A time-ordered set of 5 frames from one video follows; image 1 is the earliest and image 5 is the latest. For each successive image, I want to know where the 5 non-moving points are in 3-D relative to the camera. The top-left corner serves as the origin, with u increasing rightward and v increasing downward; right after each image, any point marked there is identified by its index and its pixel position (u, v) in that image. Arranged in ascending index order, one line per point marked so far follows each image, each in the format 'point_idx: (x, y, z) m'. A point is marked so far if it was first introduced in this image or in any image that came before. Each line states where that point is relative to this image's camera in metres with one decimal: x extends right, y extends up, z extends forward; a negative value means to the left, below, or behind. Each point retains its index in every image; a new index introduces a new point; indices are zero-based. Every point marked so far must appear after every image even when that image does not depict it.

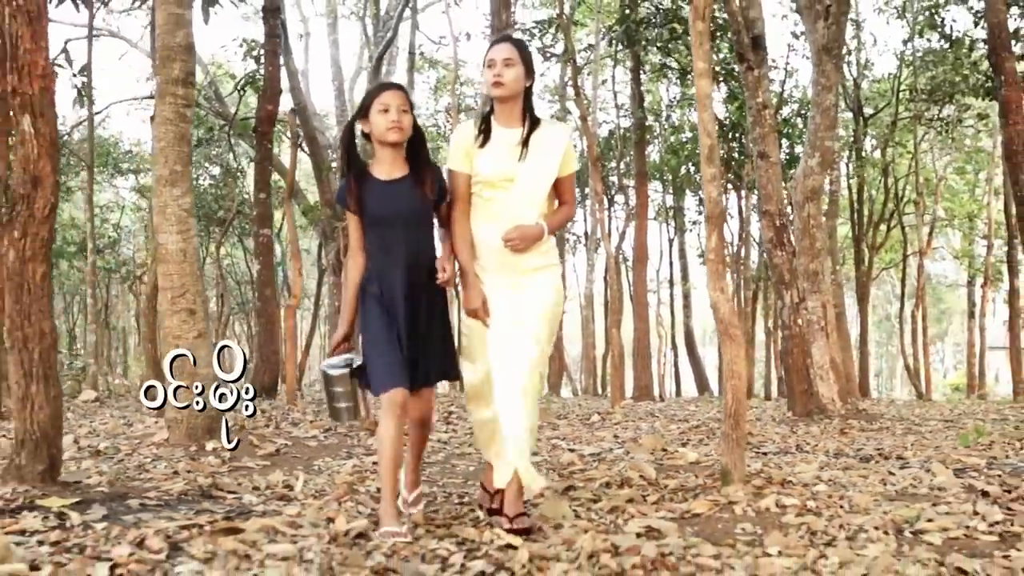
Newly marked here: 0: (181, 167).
0: (-2.0, +0.7, +6.2) m
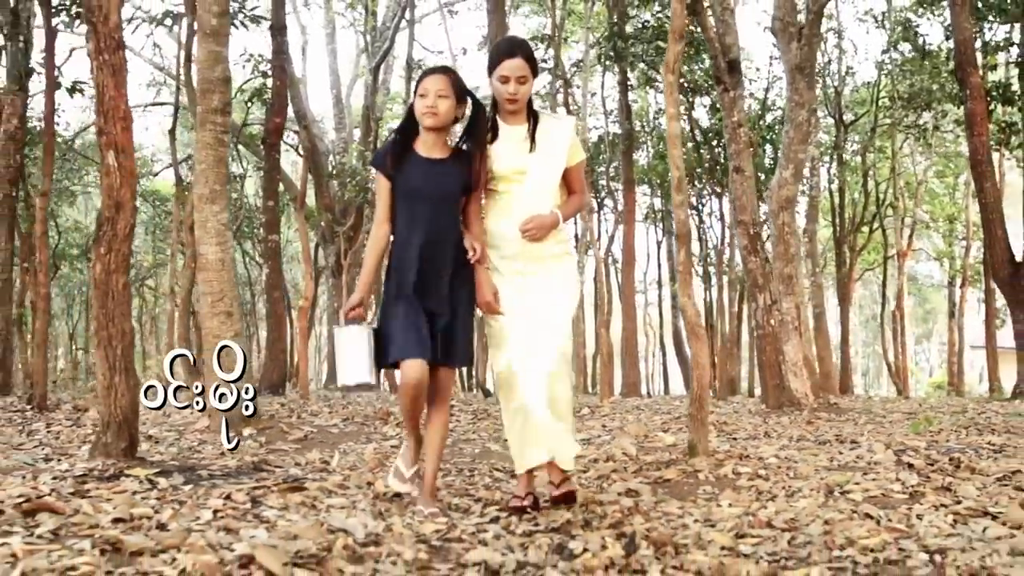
0: (-2.0, +0.7, +7.0) m
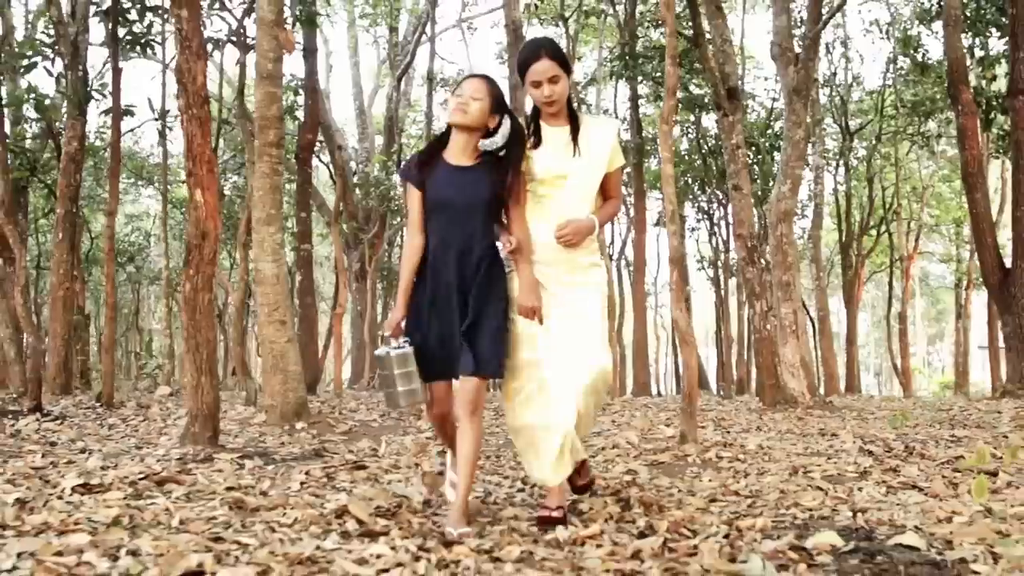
0: (-1.9, +0.6, +8.0) m
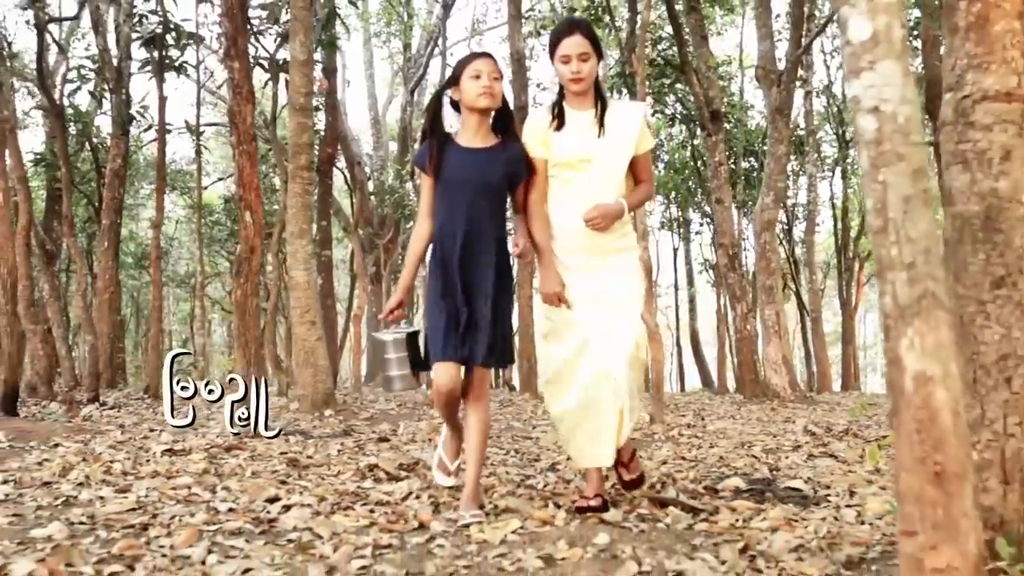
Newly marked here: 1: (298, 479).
0: (-1.9, +0.6, +9.2) m
1: (-1.0, -0.9, +4.5) m
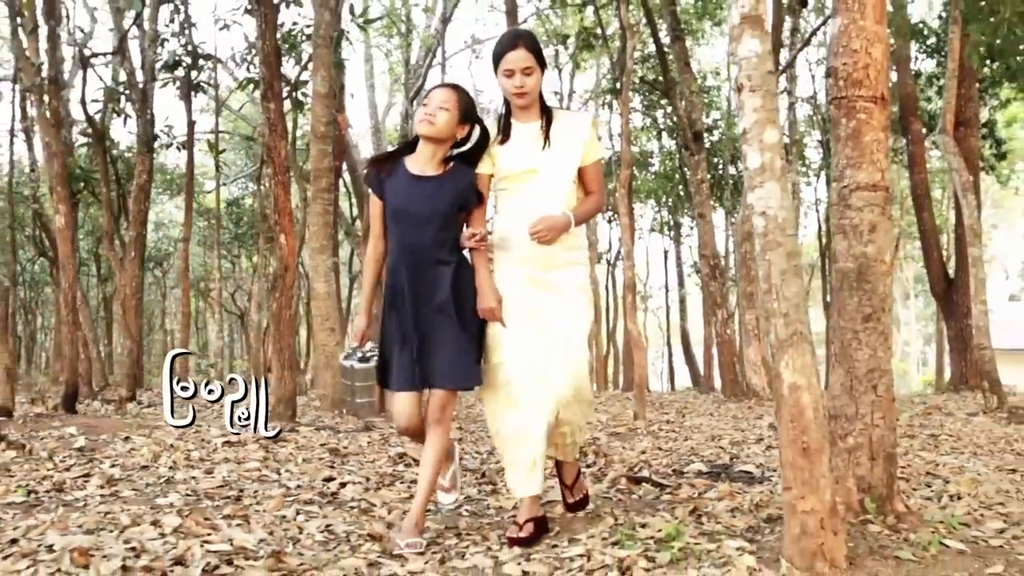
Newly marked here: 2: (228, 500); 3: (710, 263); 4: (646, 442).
0: (-1.9, +0.5, +10.2) m
1: (-0.9, -1.0, +5.5) m
2: (-1.2, -0.9, +4.3) m
3: (+2.7, +0.3, +13.6) m
4: (+1.0, -1.1, +7.1) m
